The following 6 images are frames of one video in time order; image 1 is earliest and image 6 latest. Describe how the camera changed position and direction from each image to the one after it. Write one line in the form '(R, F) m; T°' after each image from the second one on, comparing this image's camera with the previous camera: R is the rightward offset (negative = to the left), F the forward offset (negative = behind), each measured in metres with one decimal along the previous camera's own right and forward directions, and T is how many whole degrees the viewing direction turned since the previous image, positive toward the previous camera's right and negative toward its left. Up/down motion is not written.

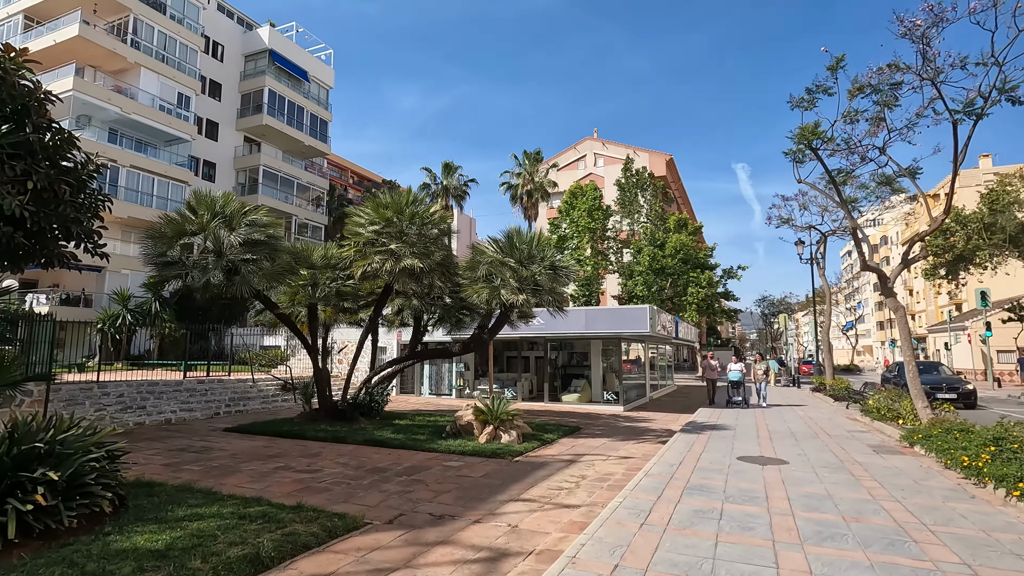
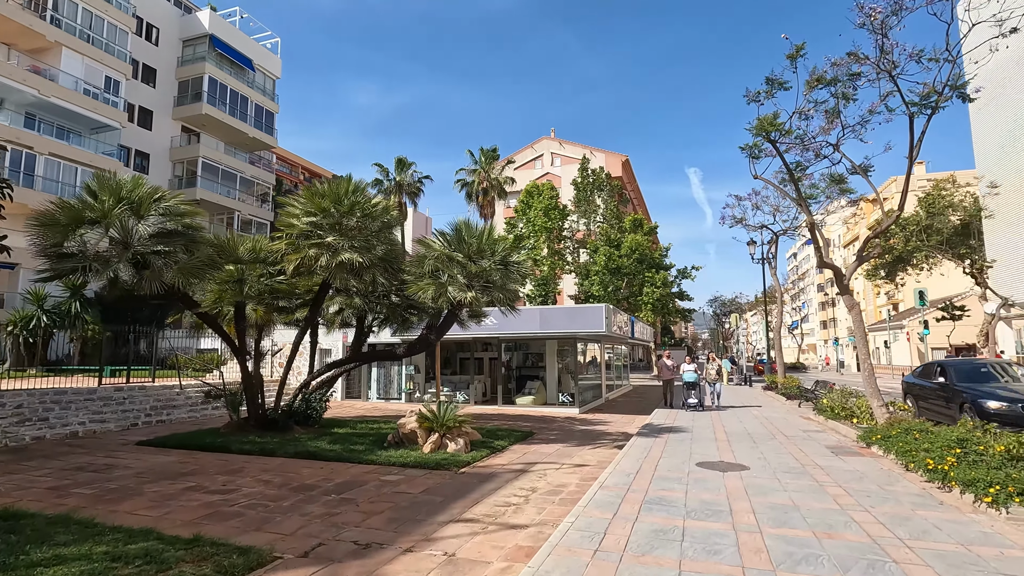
(+0.2, +0.7) m; +5°
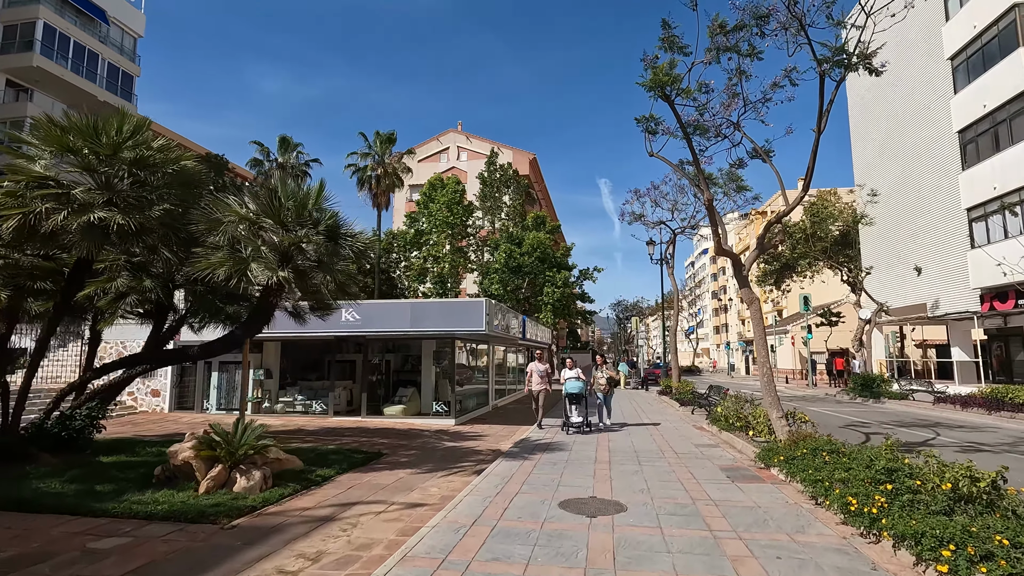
(+1.2, +2.2) m; +9°
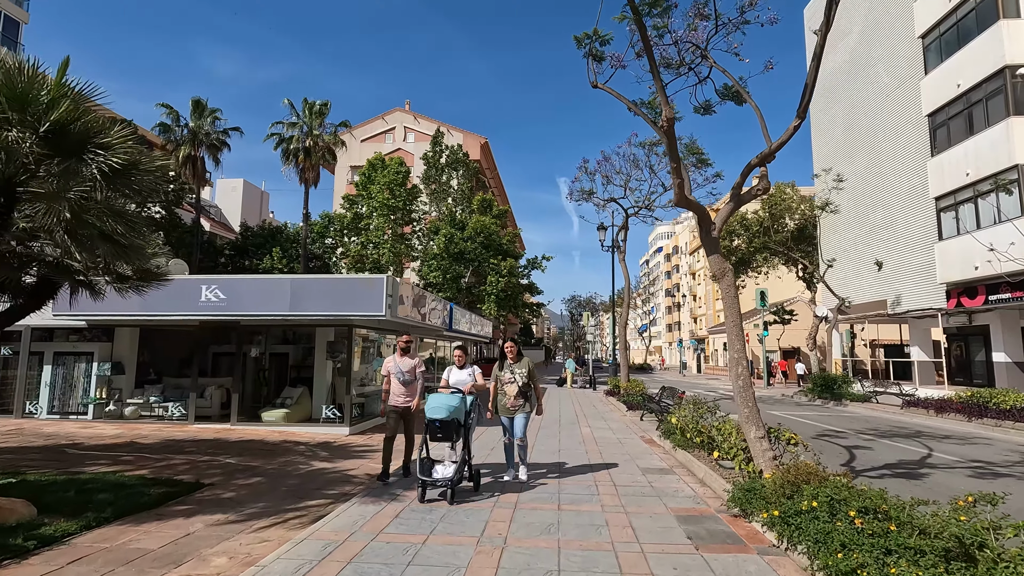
(+1.0, +2.8) m; +5°
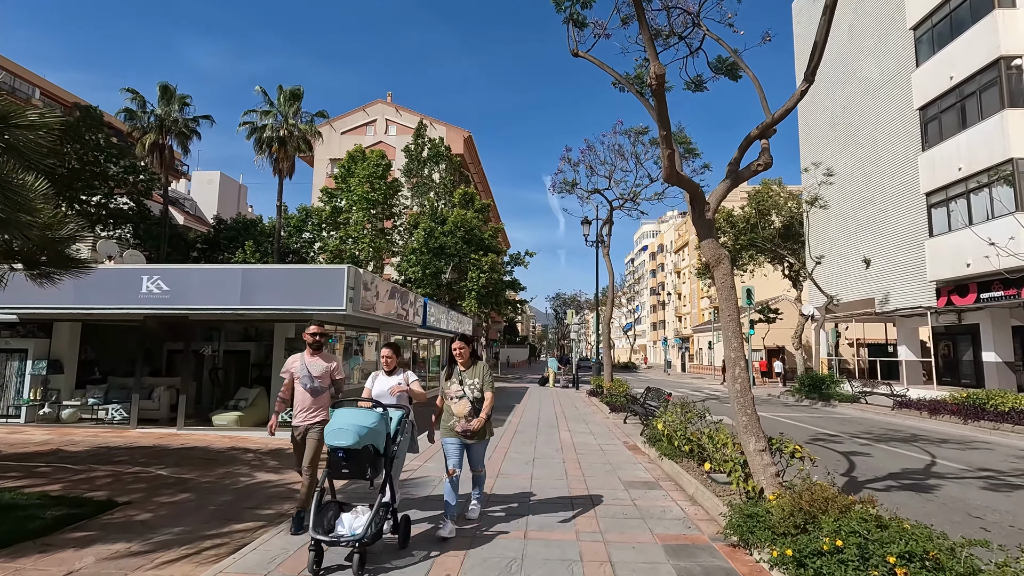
(+0.2, +0.9) m; +2°
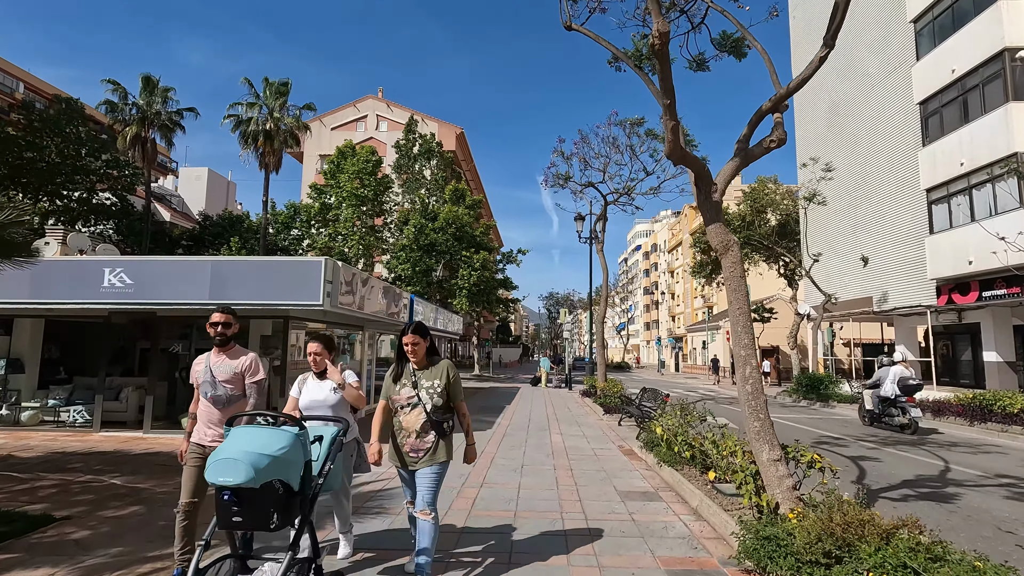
(+0.1, +0.6) m; +1°
